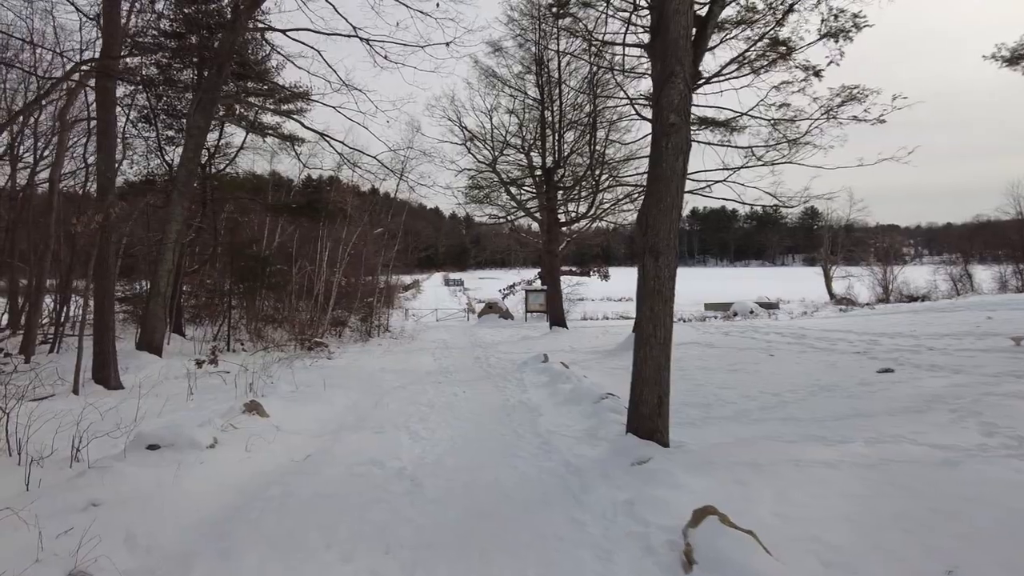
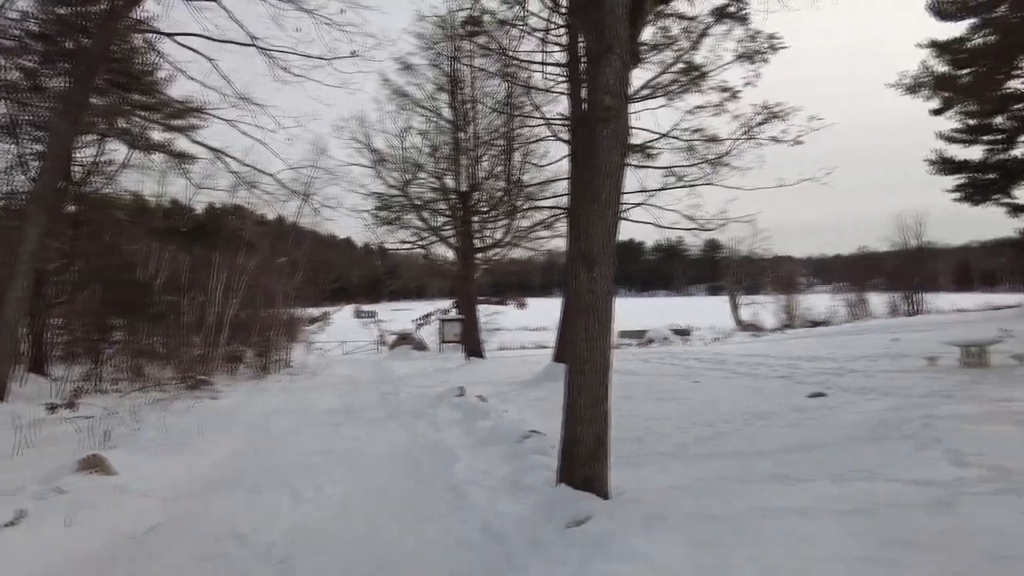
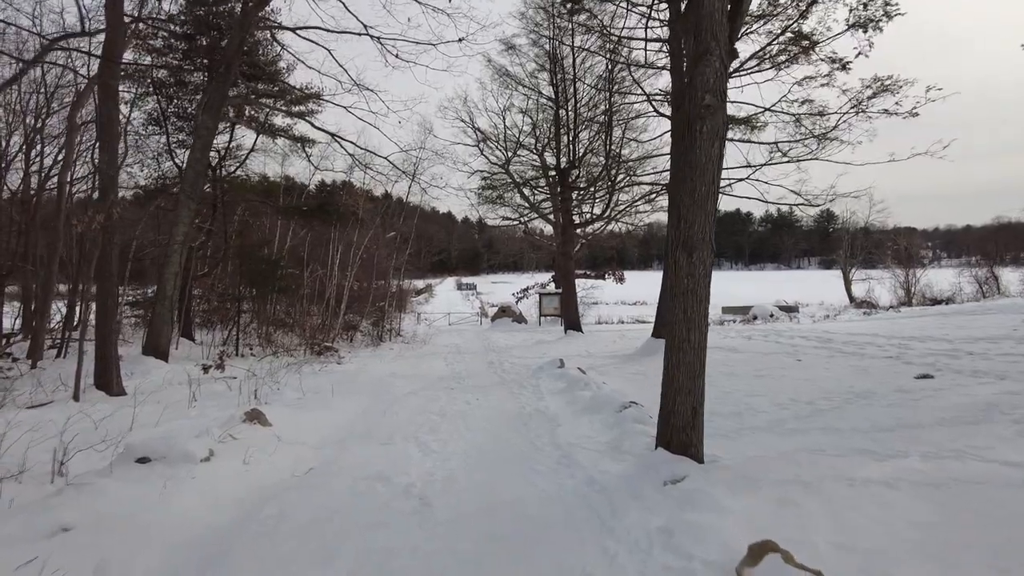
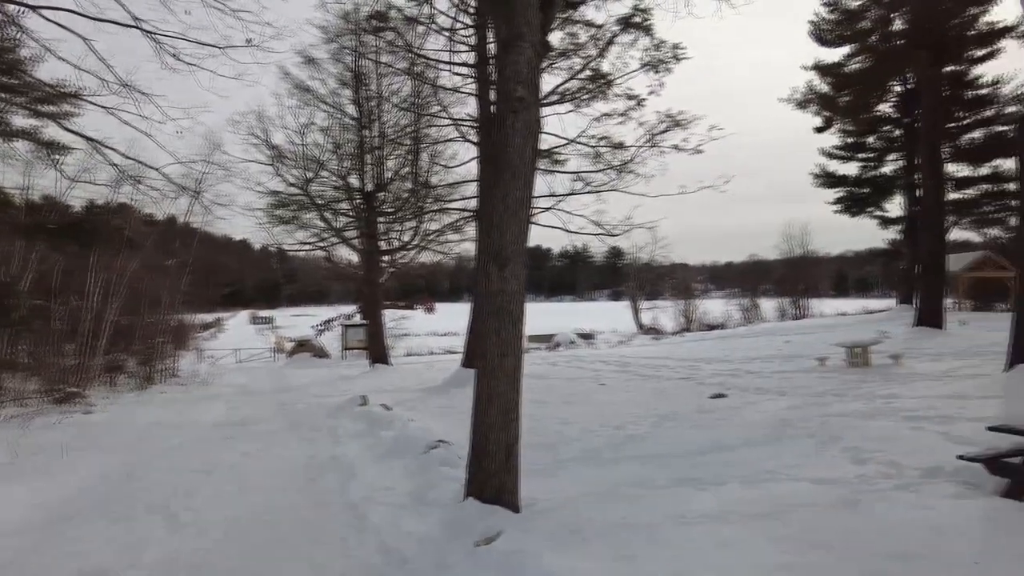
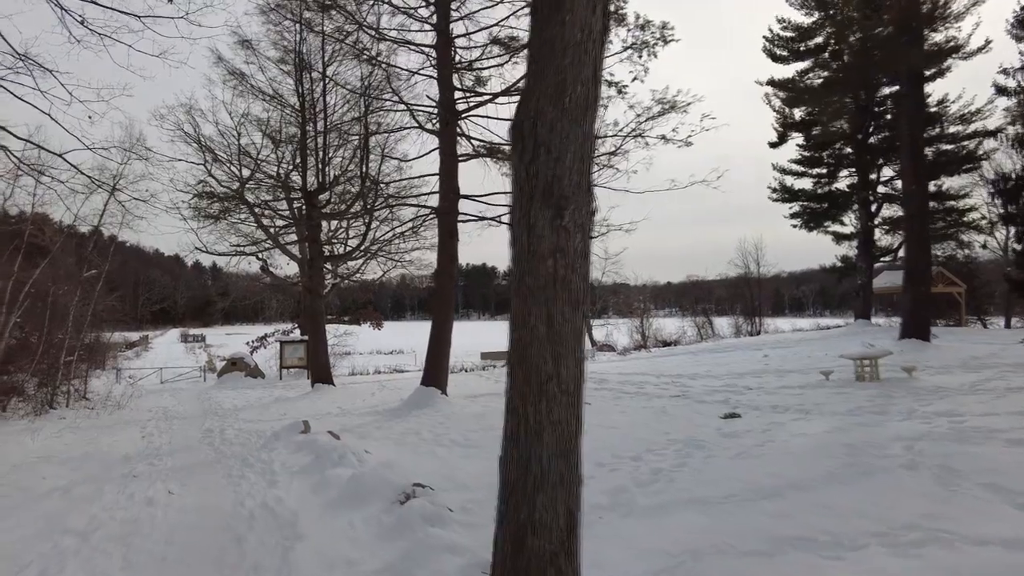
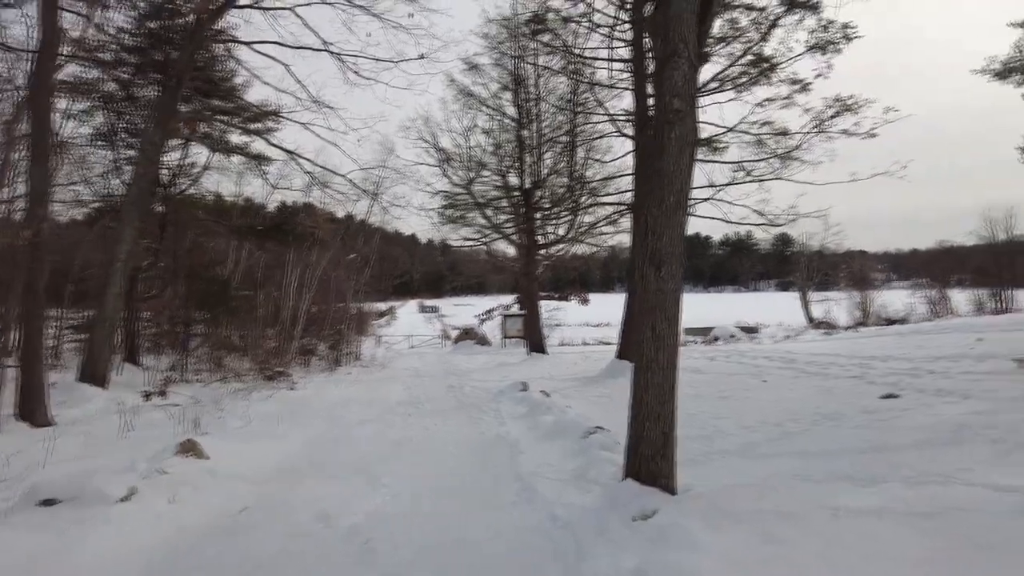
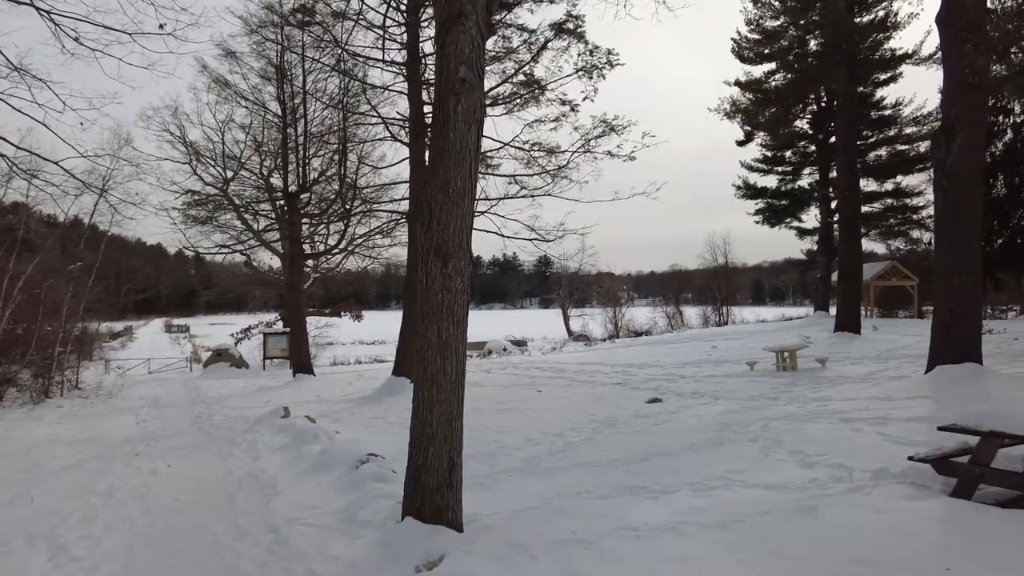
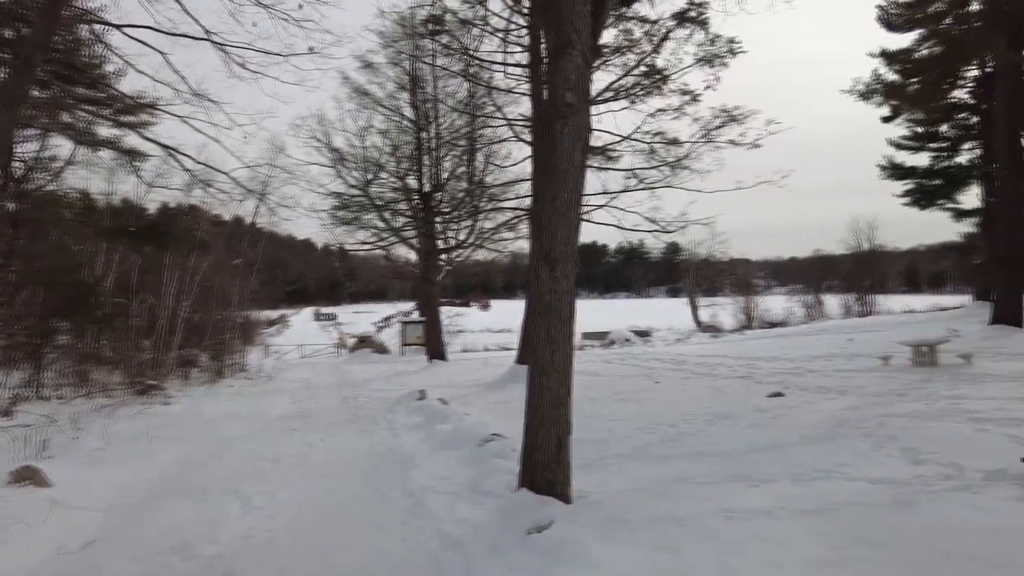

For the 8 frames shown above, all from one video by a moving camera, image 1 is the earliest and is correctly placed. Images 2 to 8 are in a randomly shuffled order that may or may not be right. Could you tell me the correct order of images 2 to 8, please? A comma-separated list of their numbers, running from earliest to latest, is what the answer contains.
3, 6, 2, 8, 4, 7, 5
